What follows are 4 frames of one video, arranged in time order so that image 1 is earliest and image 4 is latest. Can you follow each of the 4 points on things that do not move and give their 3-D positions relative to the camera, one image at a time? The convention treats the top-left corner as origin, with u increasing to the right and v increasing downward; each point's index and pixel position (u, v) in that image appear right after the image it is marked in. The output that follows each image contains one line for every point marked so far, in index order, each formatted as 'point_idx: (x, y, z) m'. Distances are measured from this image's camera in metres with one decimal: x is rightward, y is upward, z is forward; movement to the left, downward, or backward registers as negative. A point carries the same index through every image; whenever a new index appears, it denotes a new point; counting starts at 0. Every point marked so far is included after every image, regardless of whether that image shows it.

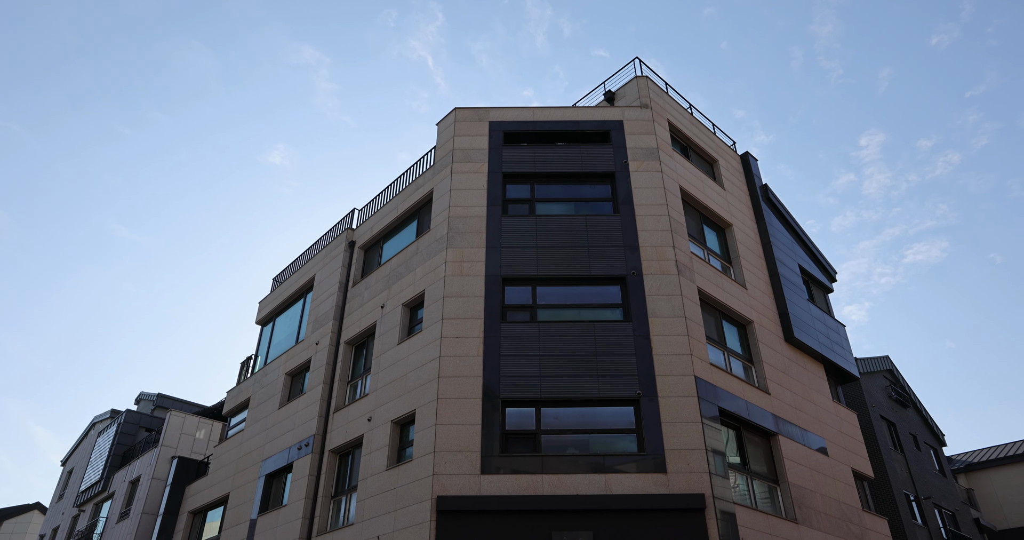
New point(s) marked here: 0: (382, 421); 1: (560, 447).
0: (-3.7, -4.4, +20.0) m
1: (+1.2, -4.5, +17.6) m
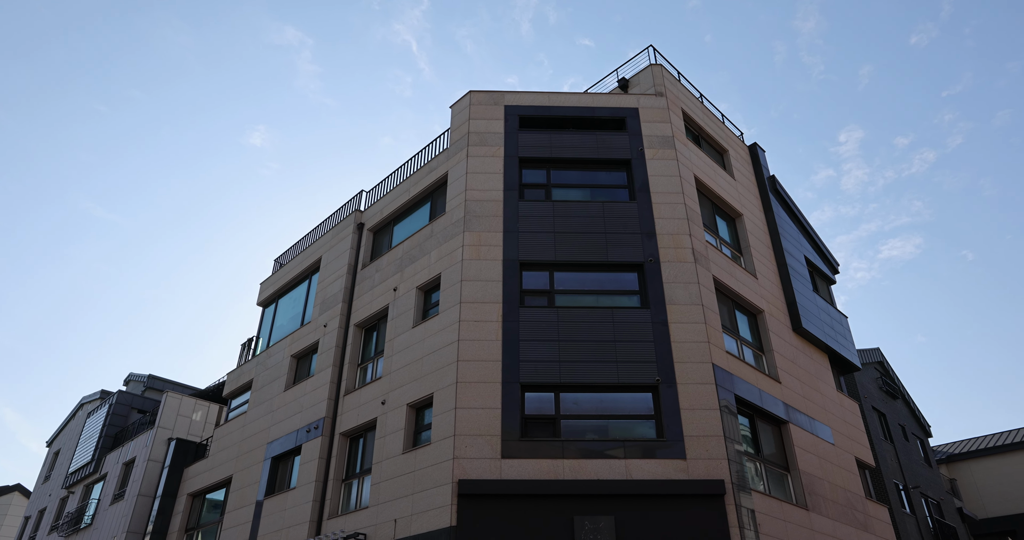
0: (-3.3, -3.9, +19.9) m
1: (+1.7, -4.2, +17.6) m
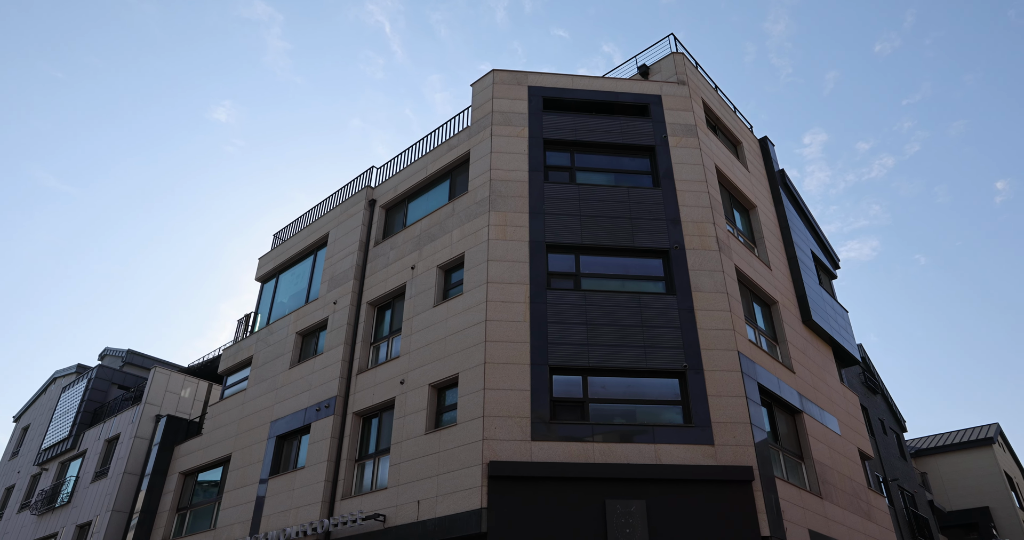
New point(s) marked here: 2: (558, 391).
0: (-2.7, -3.2, +19.5) m
1: (+2.4, -3.7, +17.6) m
2: (+1.2, -3.1, +17.8) m
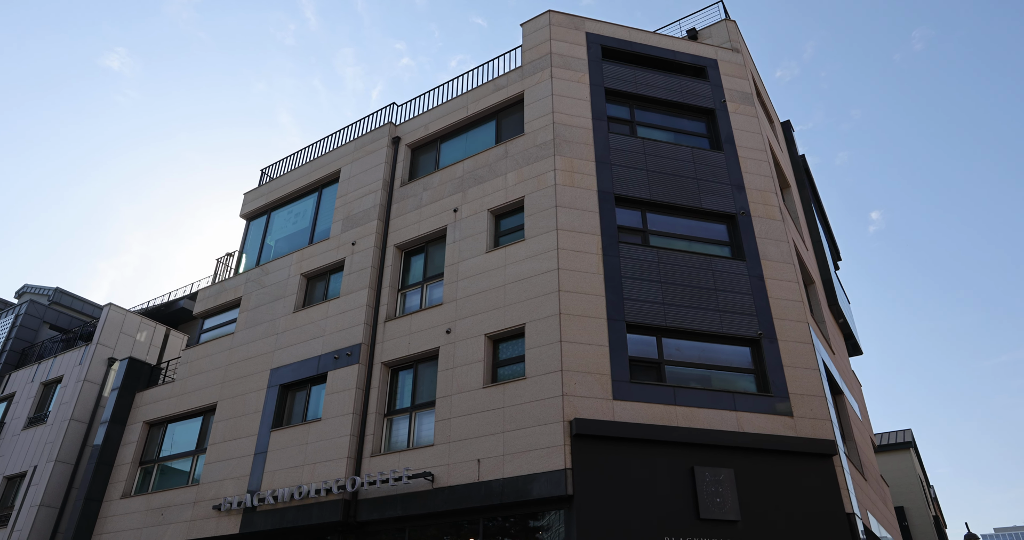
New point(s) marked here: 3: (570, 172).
0: (-1.1, -1.7, +17.8) m
1: (+4.1, -2.6, +16.5) m
2: (+2.9, -1.9, +16.6) m
3: (+1.5, +2.6, +18.8) m
